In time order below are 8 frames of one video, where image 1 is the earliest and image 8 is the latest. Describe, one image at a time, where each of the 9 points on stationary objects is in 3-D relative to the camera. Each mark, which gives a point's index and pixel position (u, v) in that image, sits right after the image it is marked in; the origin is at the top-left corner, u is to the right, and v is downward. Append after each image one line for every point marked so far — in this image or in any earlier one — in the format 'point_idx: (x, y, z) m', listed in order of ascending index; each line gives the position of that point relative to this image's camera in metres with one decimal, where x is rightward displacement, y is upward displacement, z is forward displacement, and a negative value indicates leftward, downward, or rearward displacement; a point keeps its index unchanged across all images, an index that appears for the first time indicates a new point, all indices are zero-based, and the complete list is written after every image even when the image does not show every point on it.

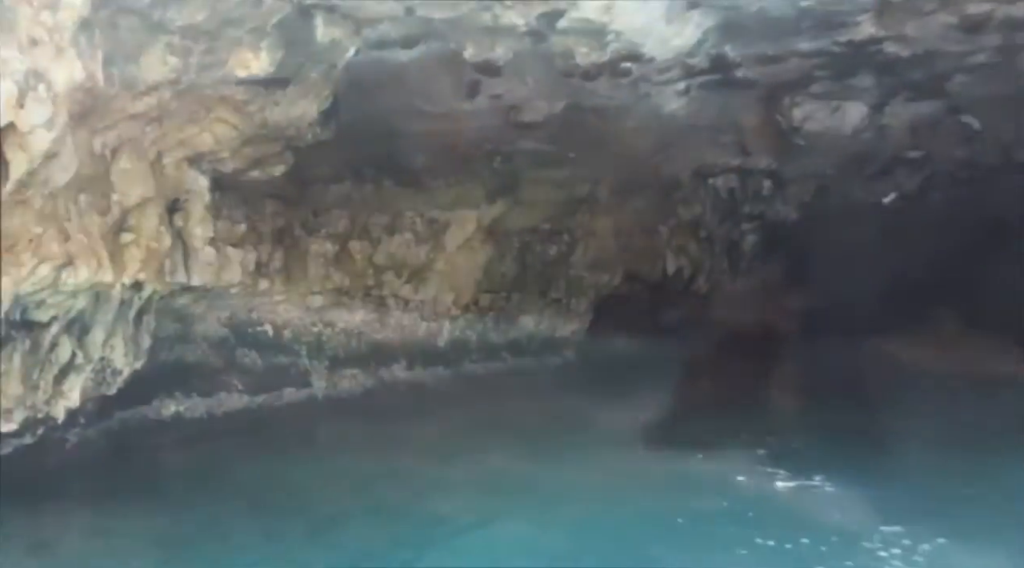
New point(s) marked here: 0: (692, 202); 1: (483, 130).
0: (+1.7, +0.8, +9.0) m
1: (-0.3, +1.1, +7.3) m
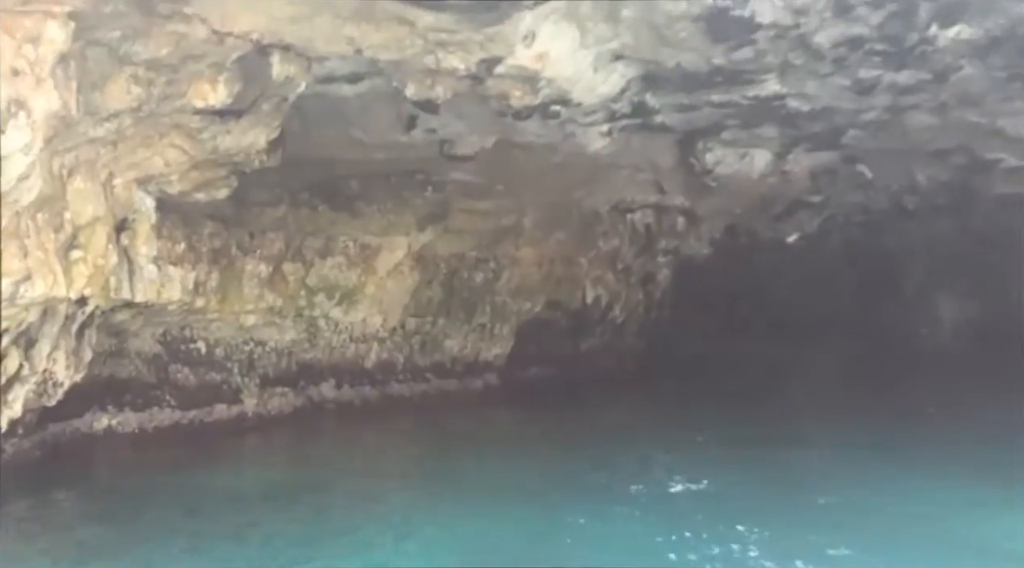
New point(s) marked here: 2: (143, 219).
0: (+1.0, +0.5, +9.5) m
1: (-0.8, +0.9, +7.6) m
2: (-2.2, +0.4, +5.8) m
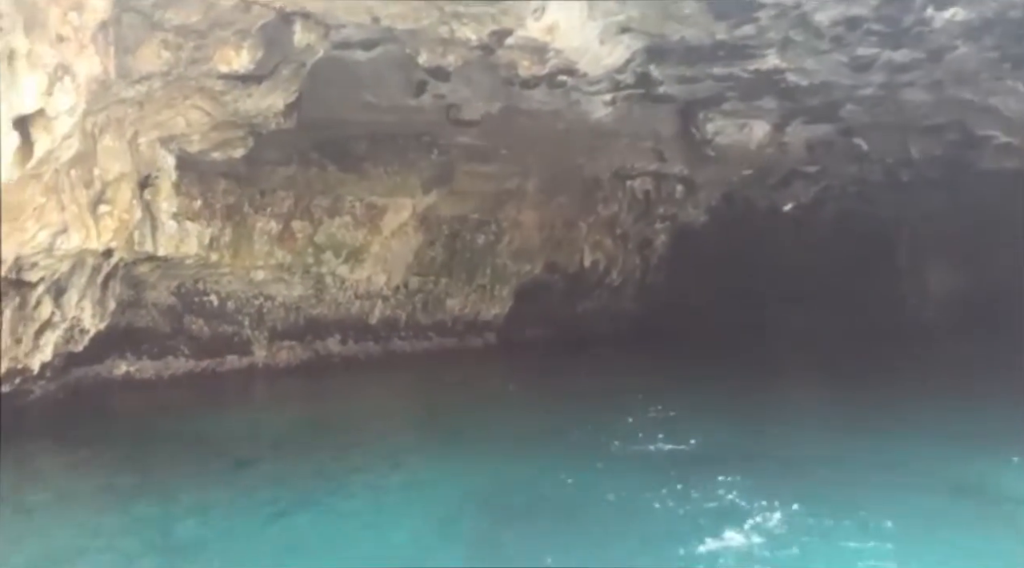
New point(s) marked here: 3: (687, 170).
0: (+1.0, +0.8, +9.8) m
1: (-0.8, +1.2, +7.8) m
2: (-2.2, +0.7, +6.0) m
3: (+1.7, +1.1, +9.1) m
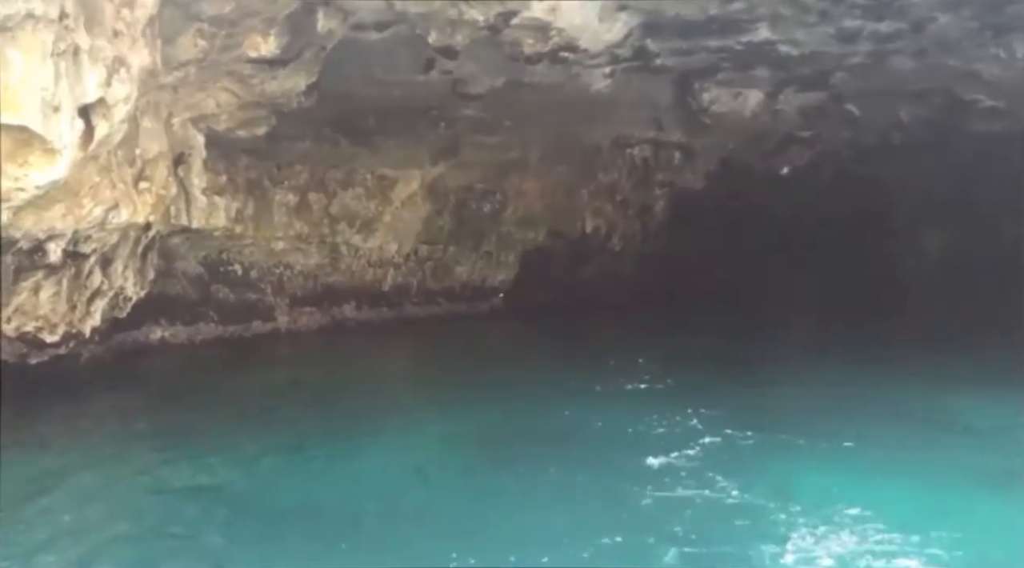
0: (+1.0, +1.2, +10.2) m
1: (-0.8, +1.5, +8.3) m
2: (-2.1, +0.9, +6.5) m
3: (+1.7, +1.5, +9.5) m
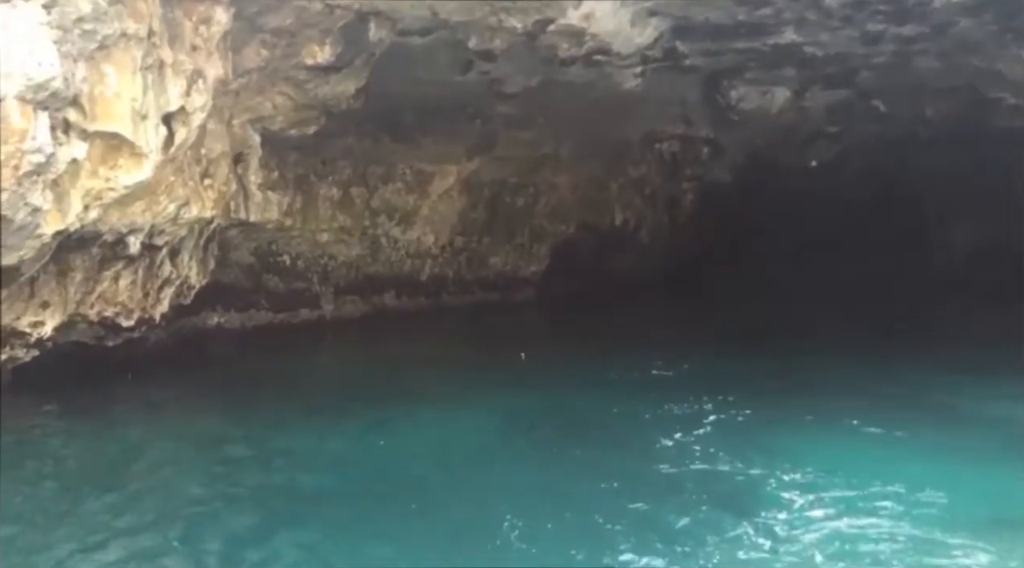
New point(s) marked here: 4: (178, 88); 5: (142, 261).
0: (+1.4, +1.3, +10.6) m
1: (-0.4, +1.6, +8.7) m
2: (-1.9, +1.0, +6.9) m
3: (+2.1, +1.6, +9.8) m
4: (-1.7, +1.0, +4.8) m
5: (-2.5, +0.2, +6.4) m
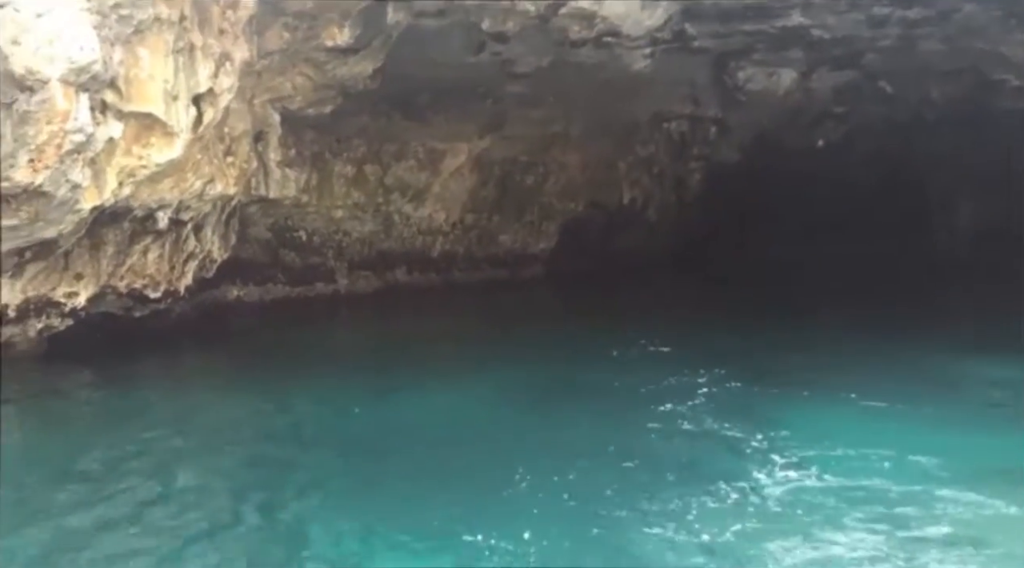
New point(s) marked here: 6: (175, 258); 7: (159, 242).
0: (+1.5, +1.6, +10.7) m
1: (-0.3, +1.8, +8.9) m
2: (-1.8, +1.1, +7.1) m
3: (+2.2, +1.8, +10.0) m
4: (-1.6, +1.1, +5.1) m
5: (-2.4, +0.3, +6.6) m
6: (-2.4, +0.2, +6.9) m
7: (-2.4, +0.3, +6.6) m
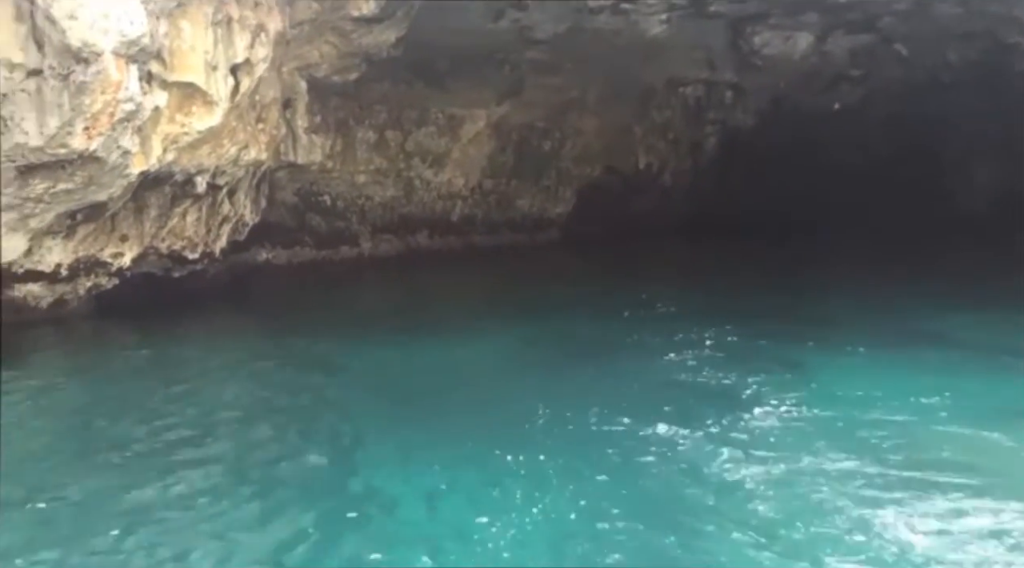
0: (+1.7, +2.0, +10.9) m
1: (-0.2, +2.2, +9.1) m
2: (-1.6, +1.4, +7.4) m
3: (+2.4, +2.2, +10.2) m
4: (-1.5, +1.4, +5.3) m
5: (-2.2, +0.6, +6.9) m
6: (-2.3, +0.5, +7.2) m
7: (-2.3, +0.6, +6.9) m
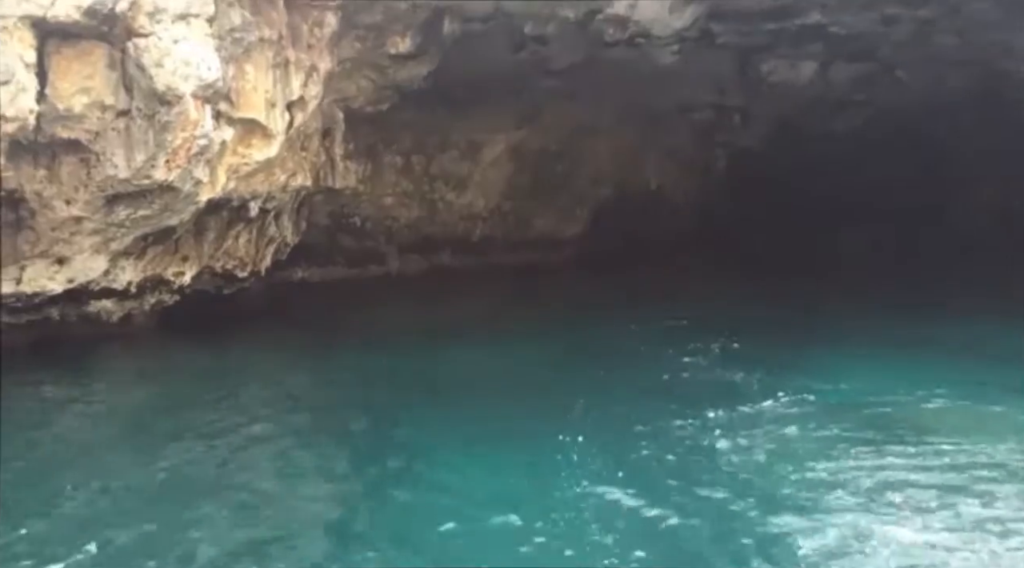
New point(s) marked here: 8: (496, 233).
0: (+2.0, +1.8, +11.4) m
1: (0.0, +2.0, +9.6) m
2: (-1.5, +1.3, +7.9) m
3: (+2.6, +2.0, +10.7) m
4: (-1.3, +1.3, +5.8) m
5: (-2.0, +0.5, +7.4) m
6: (-2.1, +0.3, +7.7) m
7: (-2.1, +0.4, +7.4) m
8: (-0.2, +0.6, +11.6) m
